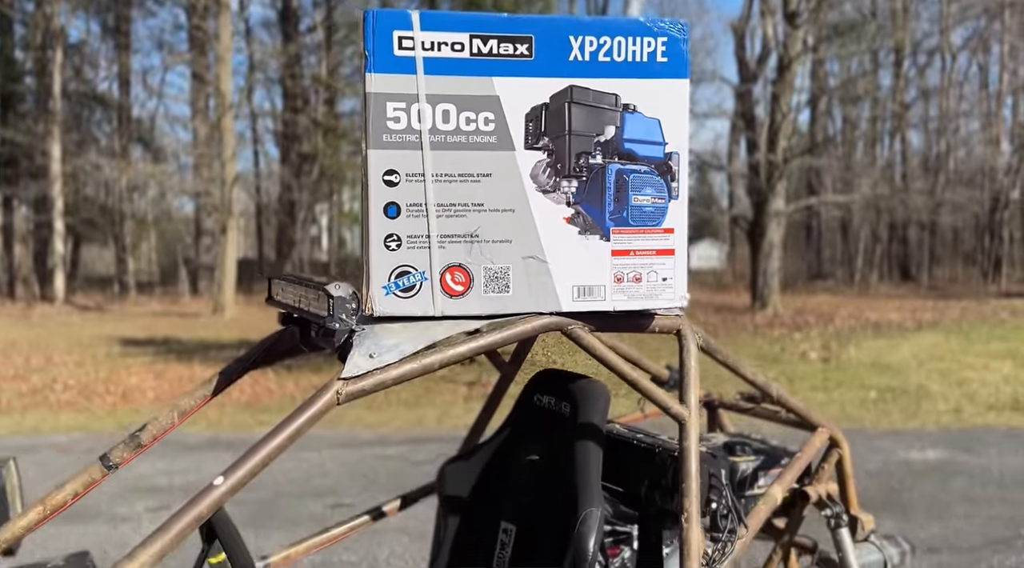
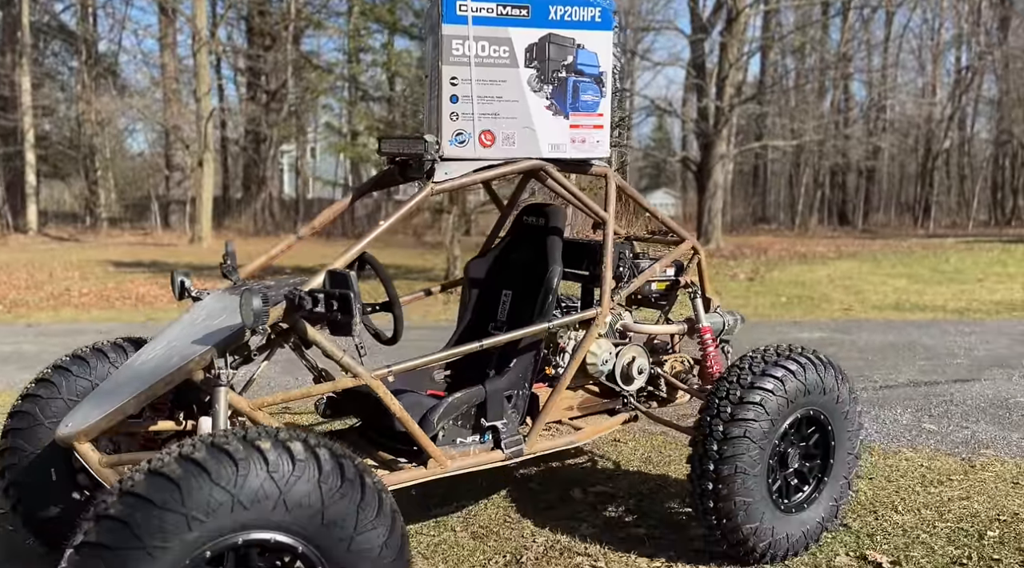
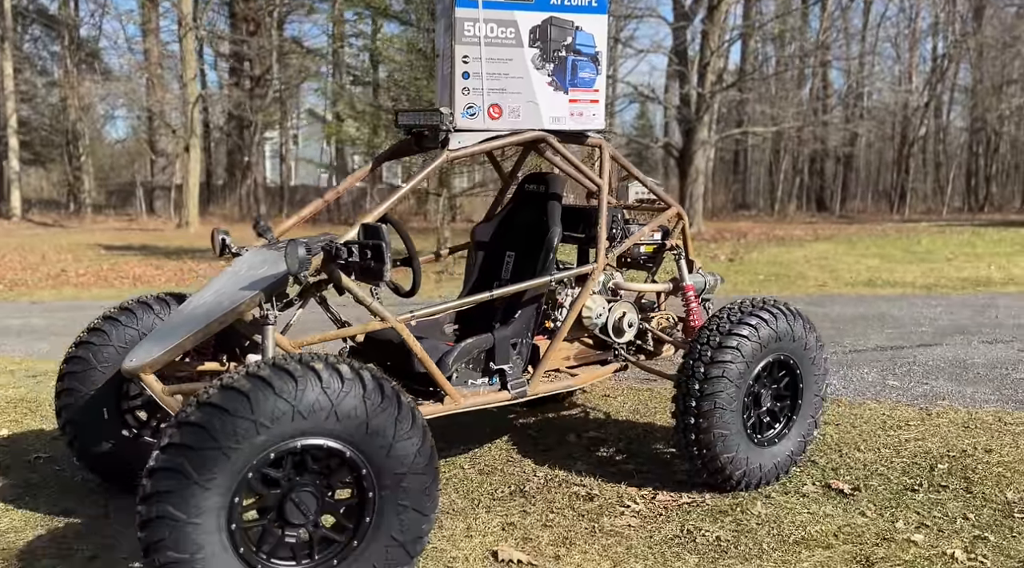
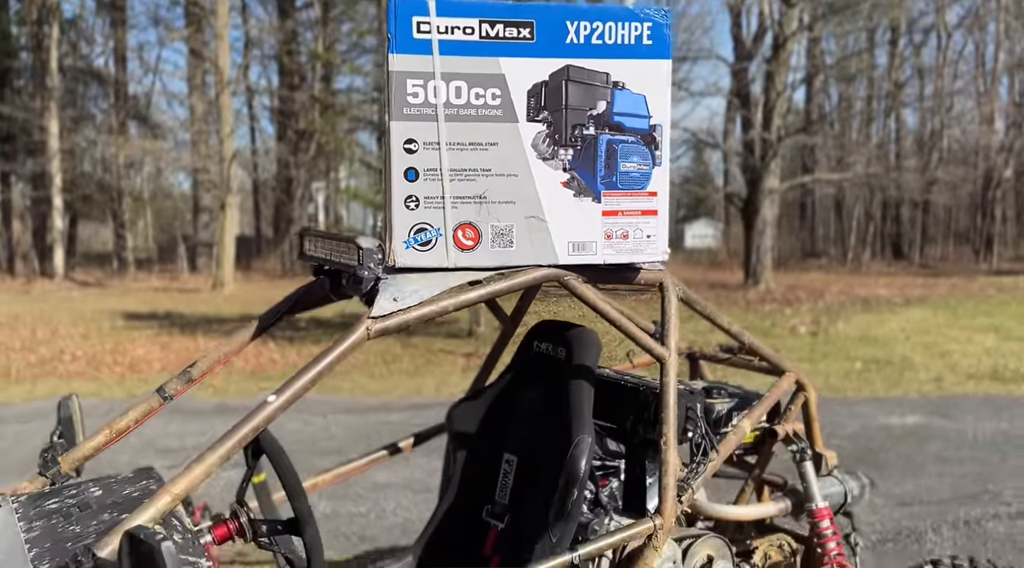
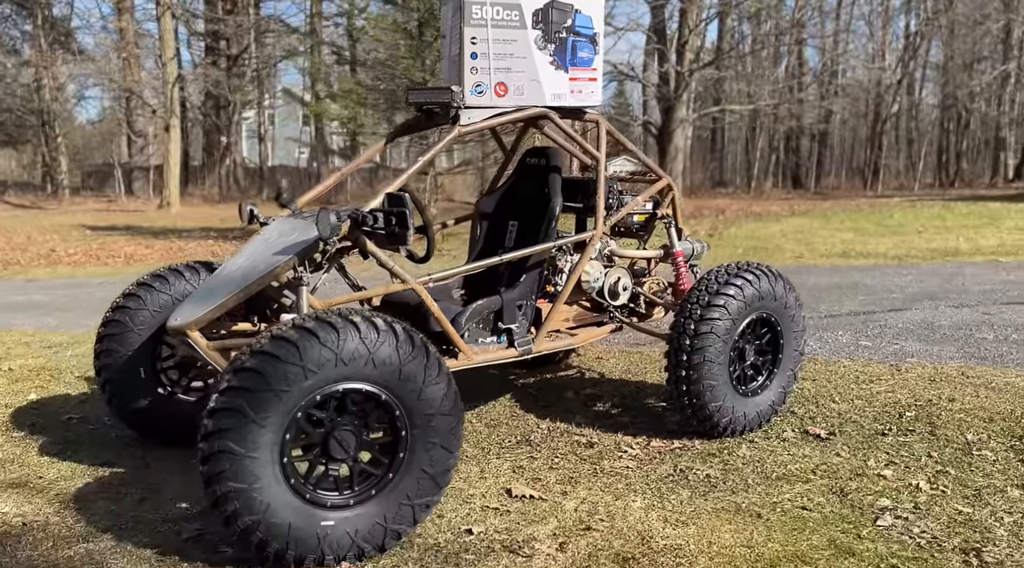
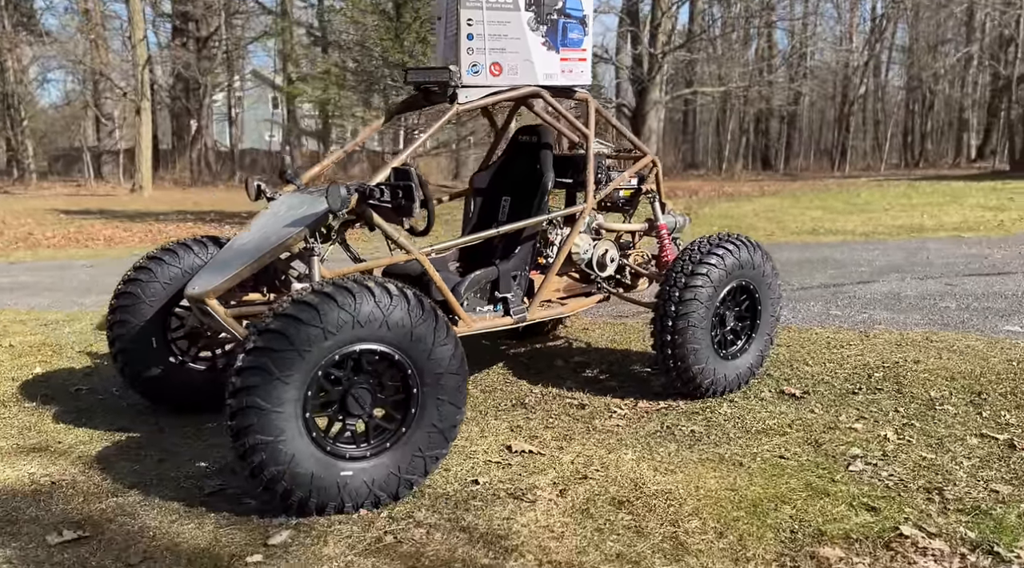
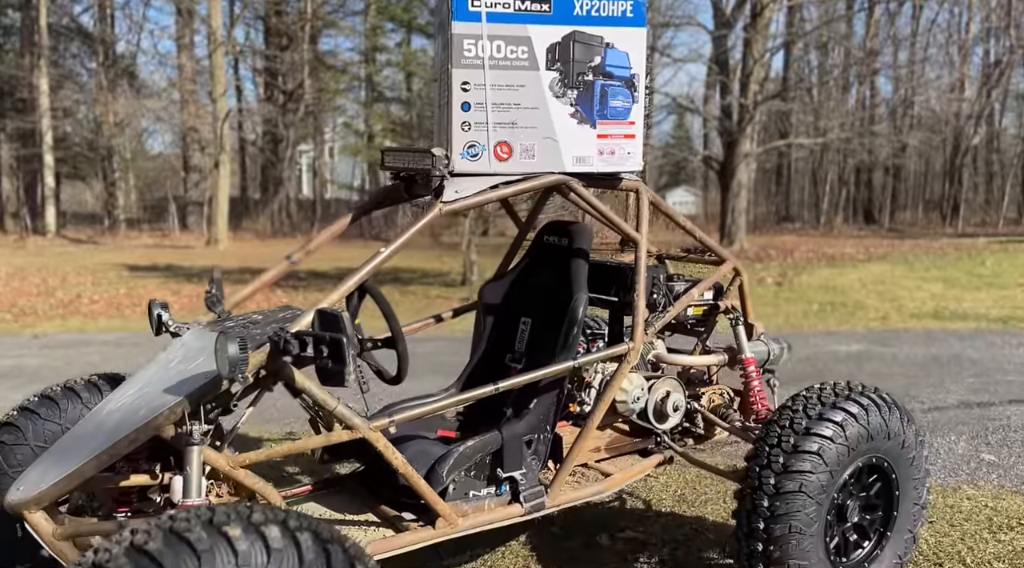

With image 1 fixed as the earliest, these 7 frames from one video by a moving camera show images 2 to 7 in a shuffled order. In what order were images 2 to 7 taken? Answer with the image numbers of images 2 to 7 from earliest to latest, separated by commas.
4, 7, 2, 3, 5, 6
